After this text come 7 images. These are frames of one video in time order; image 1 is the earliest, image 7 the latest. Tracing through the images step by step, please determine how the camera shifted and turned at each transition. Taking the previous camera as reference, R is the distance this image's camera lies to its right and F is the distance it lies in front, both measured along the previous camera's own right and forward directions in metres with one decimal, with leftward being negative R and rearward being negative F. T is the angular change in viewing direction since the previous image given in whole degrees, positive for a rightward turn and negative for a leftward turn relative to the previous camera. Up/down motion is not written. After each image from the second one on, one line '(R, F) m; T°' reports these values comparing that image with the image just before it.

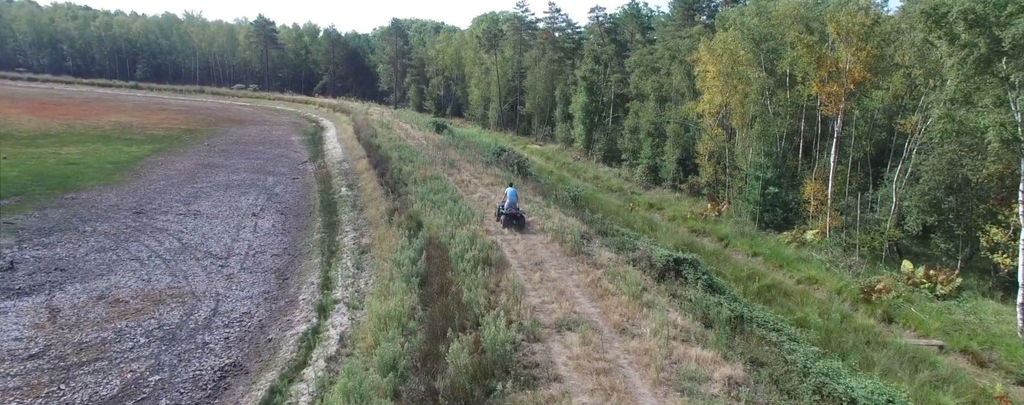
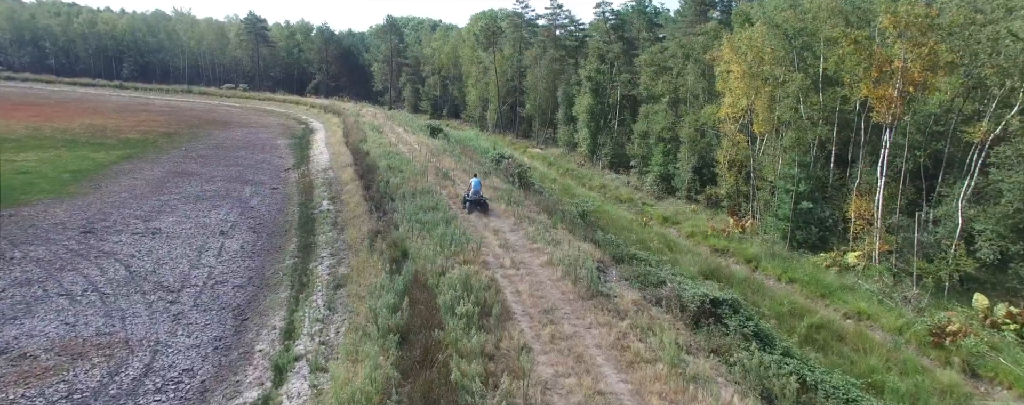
(-0.1, +3.5) m; 0°
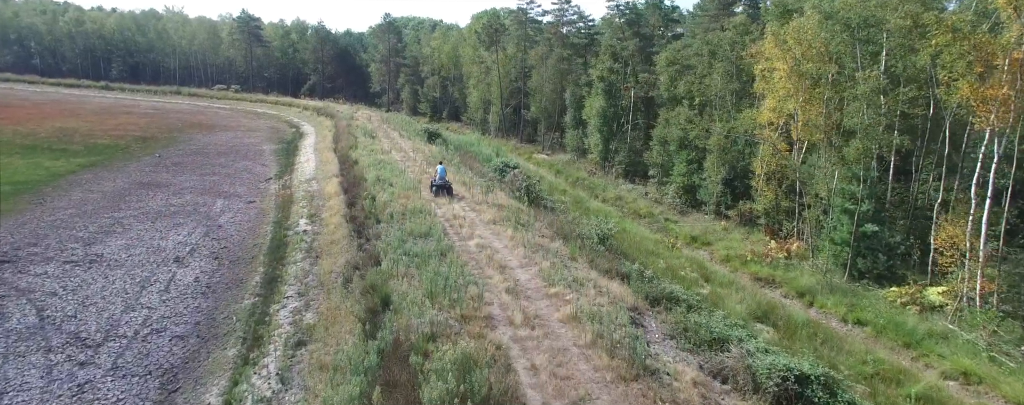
(-0.3, +4.4) m; 0°
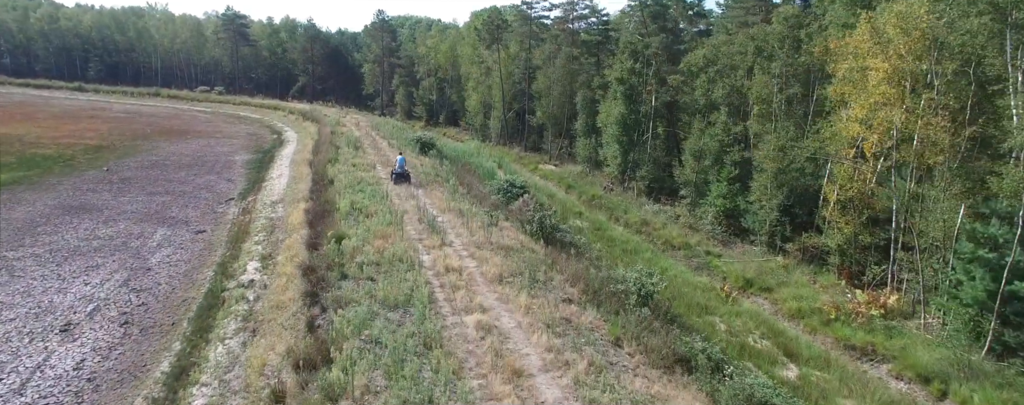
(-0.4, +6.2) m; 0°
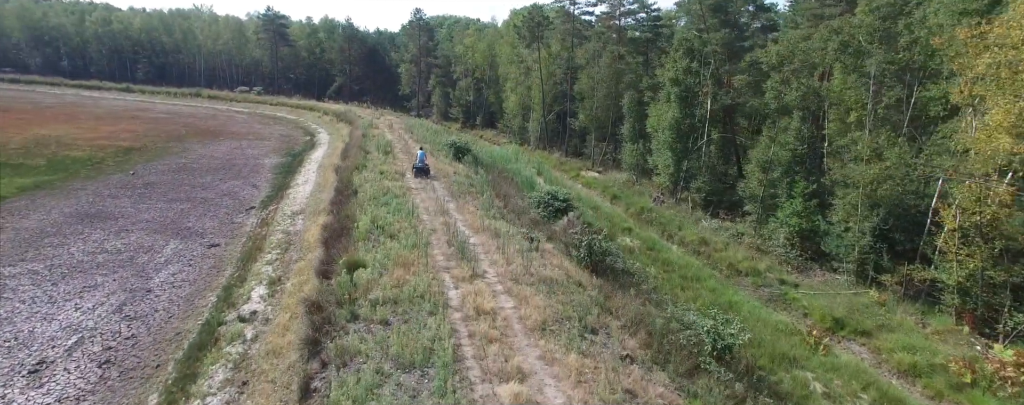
(-0.2, +3.2) m; -4°
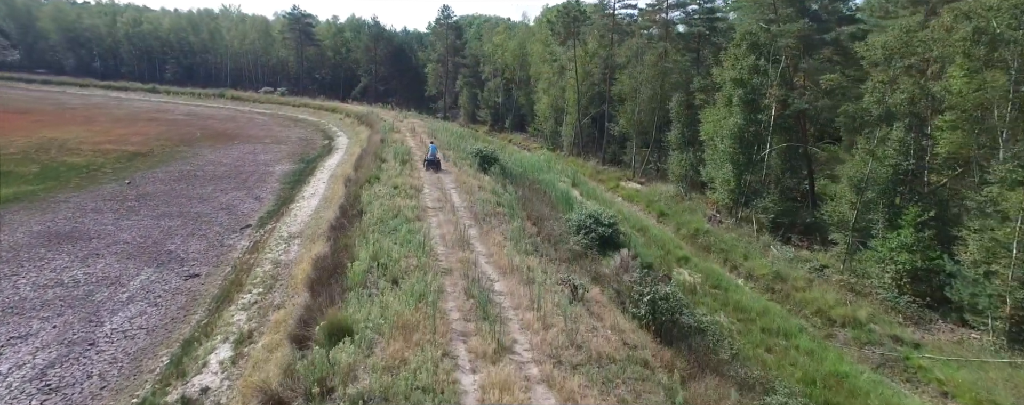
(-0.3, +4.7) m; -3°
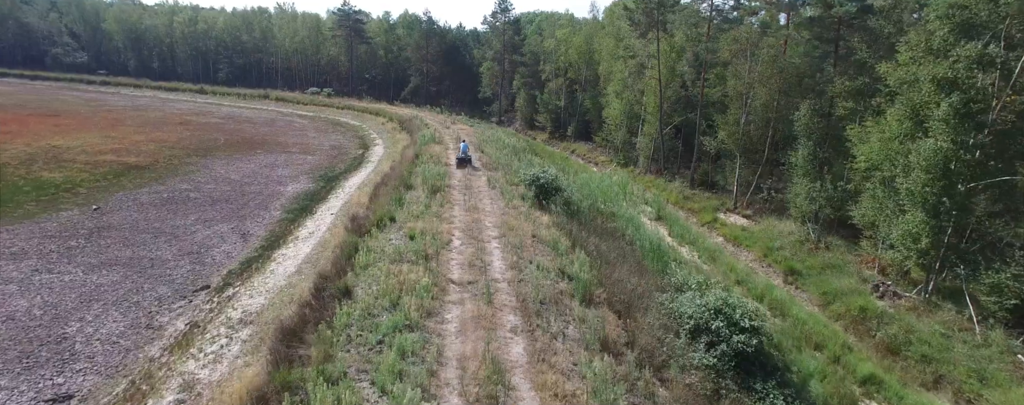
(-0.4, +9.5) m; -6°
